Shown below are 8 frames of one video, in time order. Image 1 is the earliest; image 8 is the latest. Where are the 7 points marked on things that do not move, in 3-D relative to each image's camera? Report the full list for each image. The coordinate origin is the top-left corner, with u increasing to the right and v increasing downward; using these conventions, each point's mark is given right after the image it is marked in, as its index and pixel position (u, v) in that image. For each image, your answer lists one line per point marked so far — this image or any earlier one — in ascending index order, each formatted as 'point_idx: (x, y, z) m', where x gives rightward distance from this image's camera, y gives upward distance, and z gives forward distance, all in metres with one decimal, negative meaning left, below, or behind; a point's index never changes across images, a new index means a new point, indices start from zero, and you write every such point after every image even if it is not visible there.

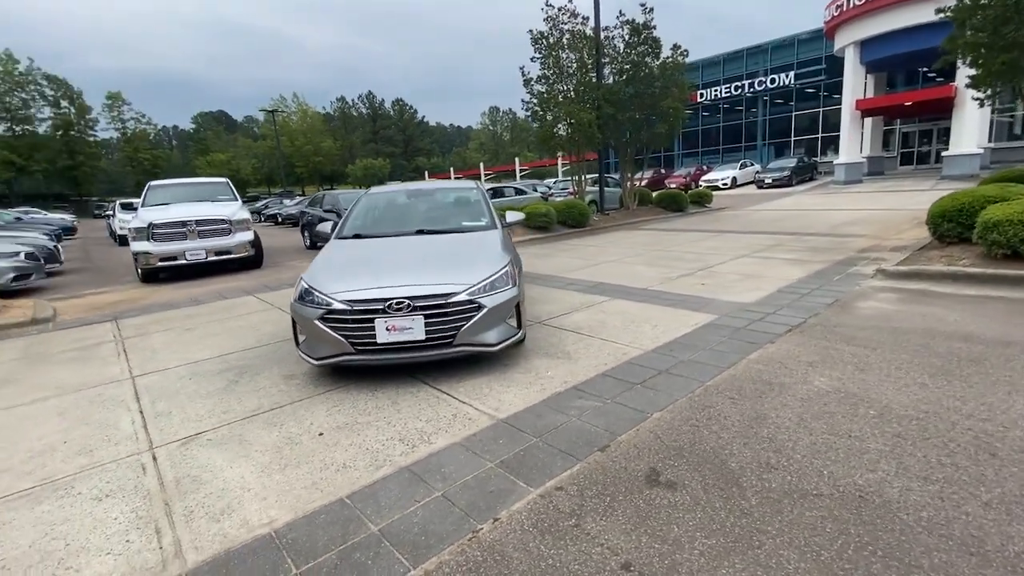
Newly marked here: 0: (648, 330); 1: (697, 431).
0: (+1.5, -0.5, +5.4) m
1: (+1.2, -1.0, +3.2) m
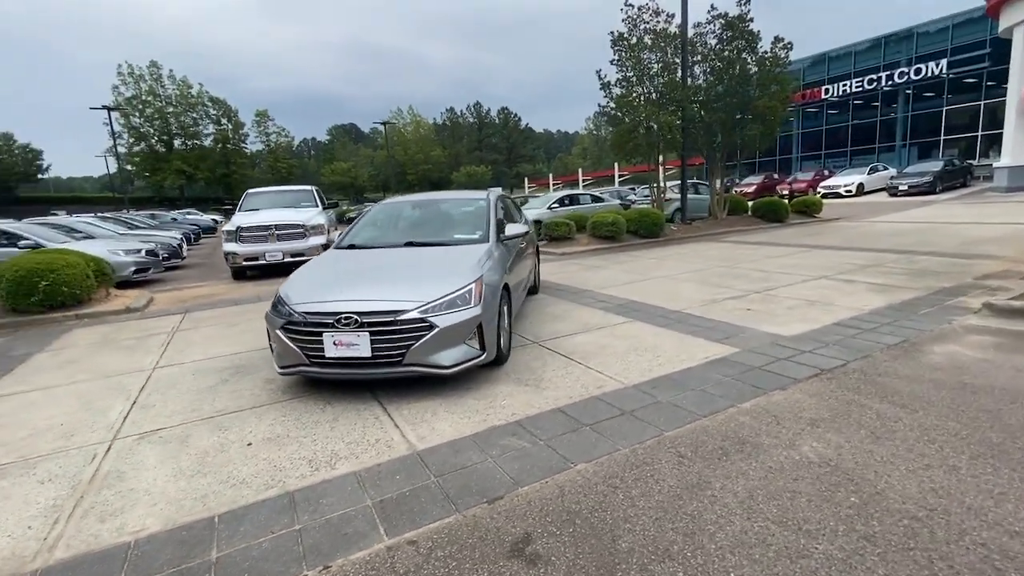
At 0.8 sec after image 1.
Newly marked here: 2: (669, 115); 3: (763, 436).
0: (+1.3, -0.7, +4.8) m
1: (+0.5, -1.2, +2.7) m
2: (+5.0, +5.6, +15.6) m
3: (+1.7, -1.0, +3.2) m
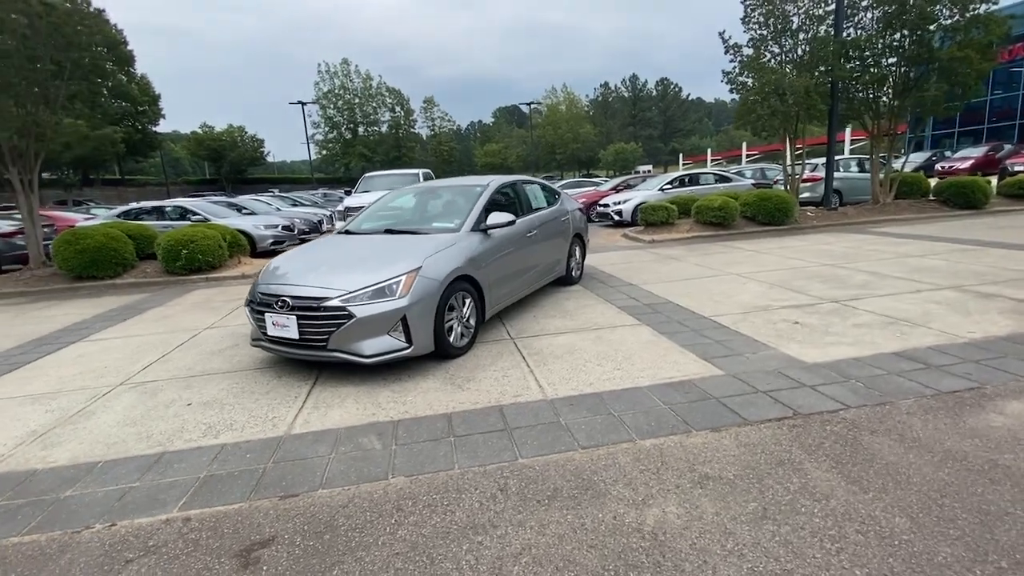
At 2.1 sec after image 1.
0: (+0.8, -0.7, +4.2) m
1: (-0.7, -1.2, +2.5) m
2: (+8.0, +5.6, +13.0) m
3: (+0.6, -1.1, +2.7) m
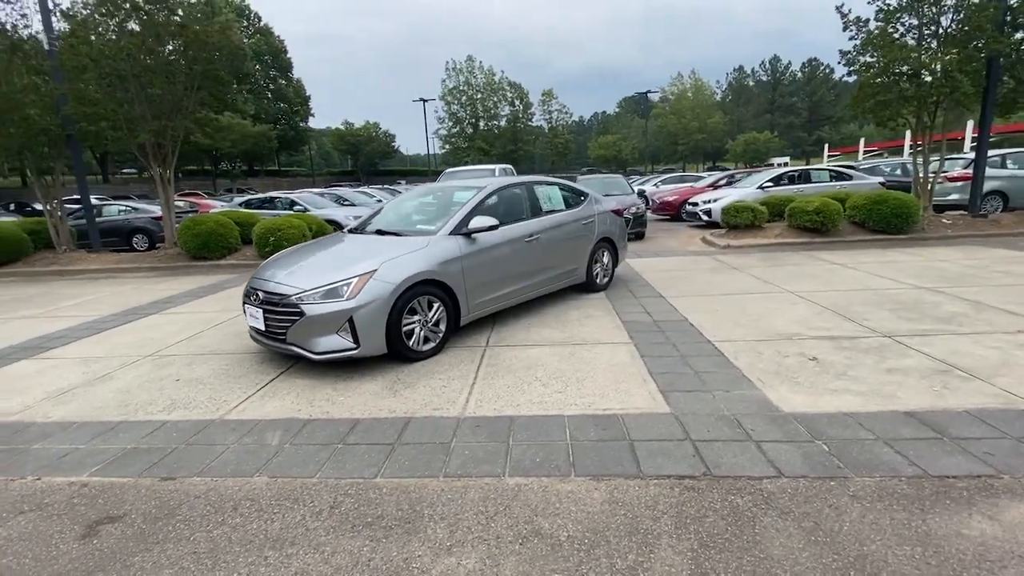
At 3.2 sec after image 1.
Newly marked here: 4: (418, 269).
0: (+0.2, -0.9, +4.0) m
1: (-1.6, -1.2, +2.7) m
2: (+9.7, +5.1, +10.6) m
3: (-0.4, -1.2, +2.5) m
4: (-0.9, +0.2, +4.6) m
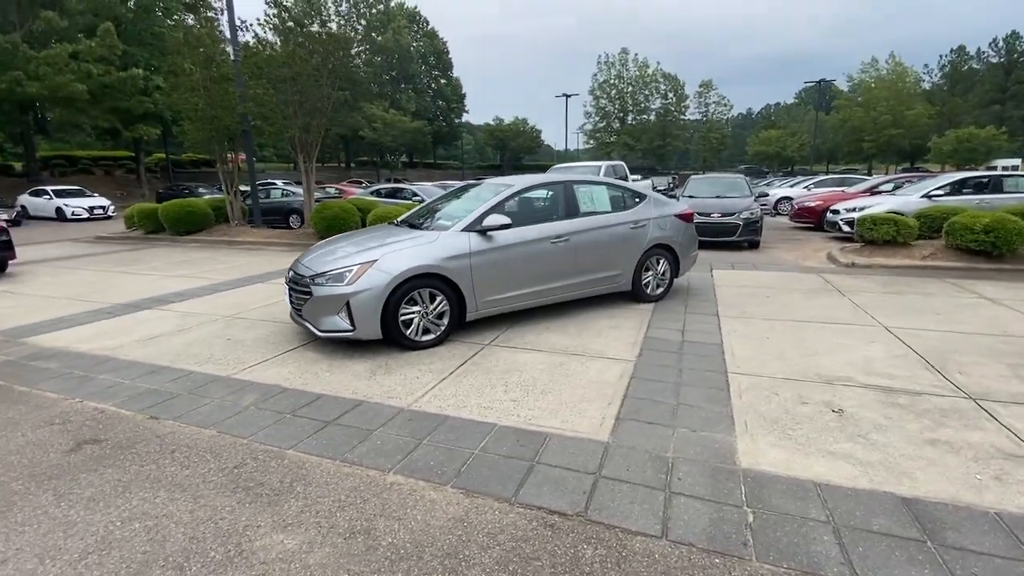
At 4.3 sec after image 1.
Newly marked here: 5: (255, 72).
0: (-0.1, -0.9, +3.9) m
1: (-2.3, -1.1, +3.2) m
2: (+11.4, +4.1, +7.4) m
3: (-1.2, -1.2, +2.6) m
4: (-0.9, +0.3, +4.8) m
5: (-7.3, +6.3, +14.5) m
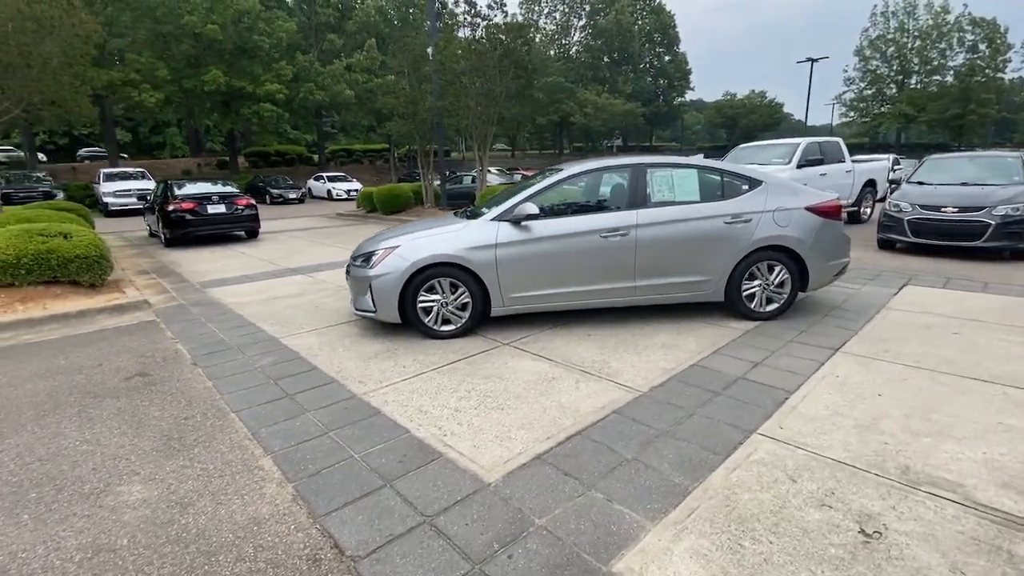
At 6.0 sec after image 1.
0: (-0.5, -0.9, +3.6) m
1: (-2.8, -0.8, +3.9) m
2: (+11.8, +3.1, +1.6) m
3: (-2.0, -1.0, +2.9) m
4: (-0.7, +0.4, +4.7) m
5: (-1.8, +7.1, +15.8) m
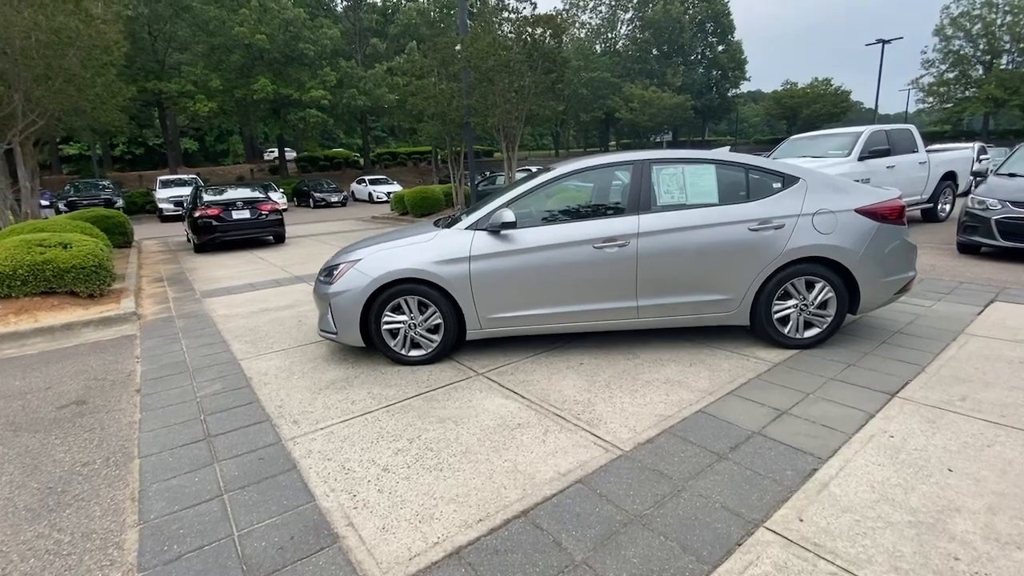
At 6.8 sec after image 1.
0: (-0.8, -1.0, +2.9) m
1: (-3.1, -1.0, +3.5) m
2: (+11.2, +2.9, -0.3) m
3: (-2.4, -1.2, +2.4) m
4: (-0.9, +0.2, +4.1) m
5: (-0.9, +7.0, +15.3) m
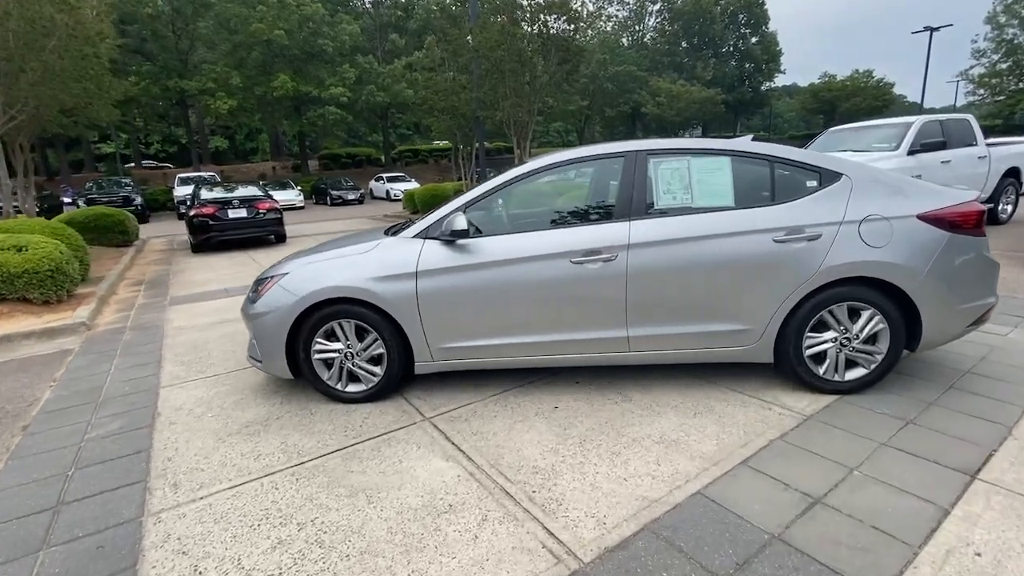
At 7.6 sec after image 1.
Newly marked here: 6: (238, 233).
0: (-1.2, -1.2, +2.2) m
1: (-3.4, -1.1, +2.8) m
2: (+10.7, +2.5, -1.7) m
3: (-2.8, -1.4, +1.7) m
4: (-1.2, +0.1, +3.3) m
5: (-0.5, +6.9, +14.4) m
6: (-6.8, +1.4, +12.0) m
